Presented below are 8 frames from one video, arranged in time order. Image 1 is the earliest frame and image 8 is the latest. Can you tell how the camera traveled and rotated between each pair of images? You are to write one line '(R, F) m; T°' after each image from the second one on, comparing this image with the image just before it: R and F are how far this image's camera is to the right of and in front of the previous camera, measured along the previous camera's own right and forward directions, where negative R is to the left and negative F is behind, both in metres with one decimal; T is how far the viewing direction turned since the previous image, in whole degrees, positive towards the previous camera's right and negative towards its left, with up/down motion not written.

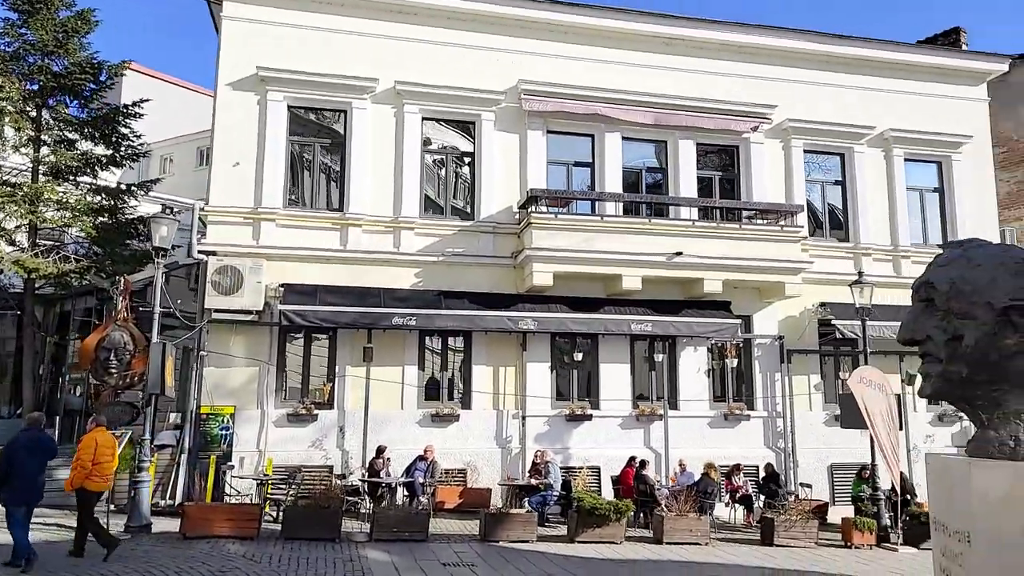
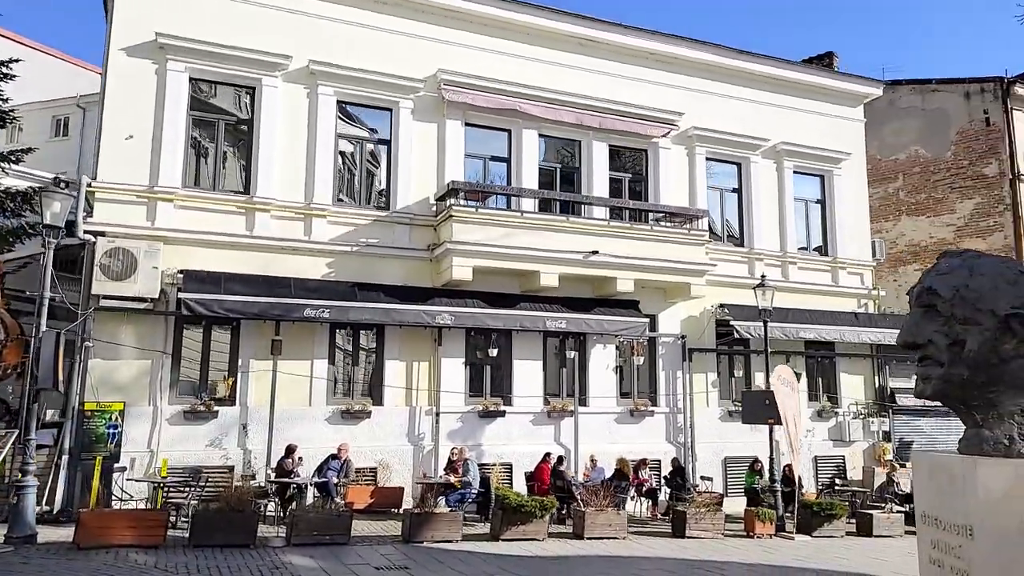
(-0.8, +0.3) m; +10°
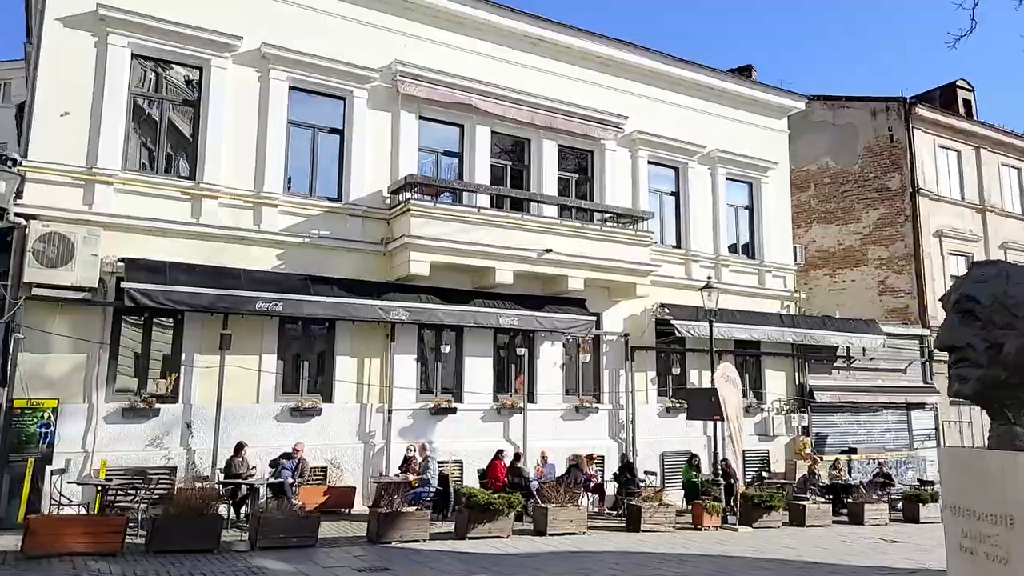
(-1.0, +0.1) m; +7°
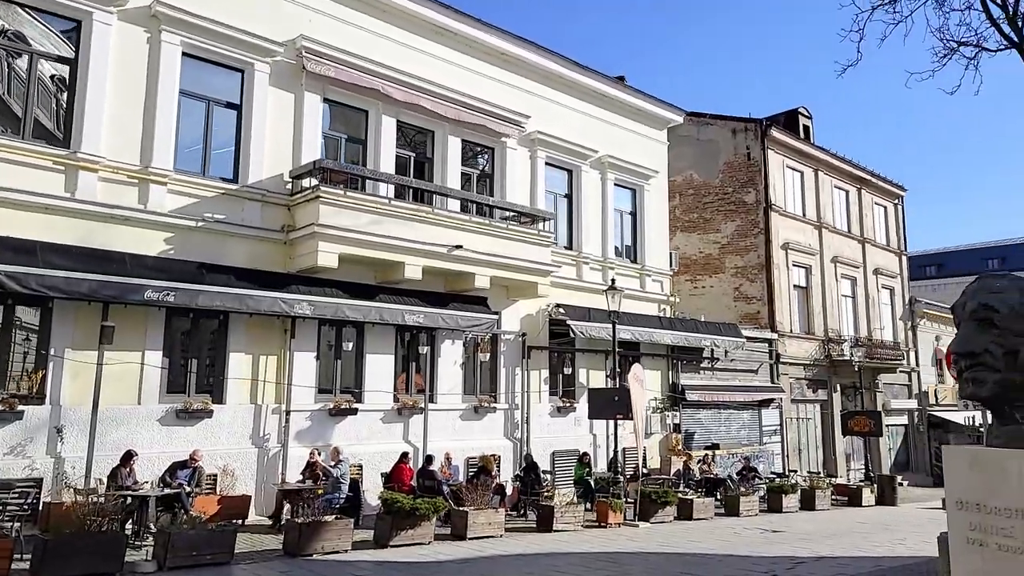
(-1.3, +0.5) m; +12°
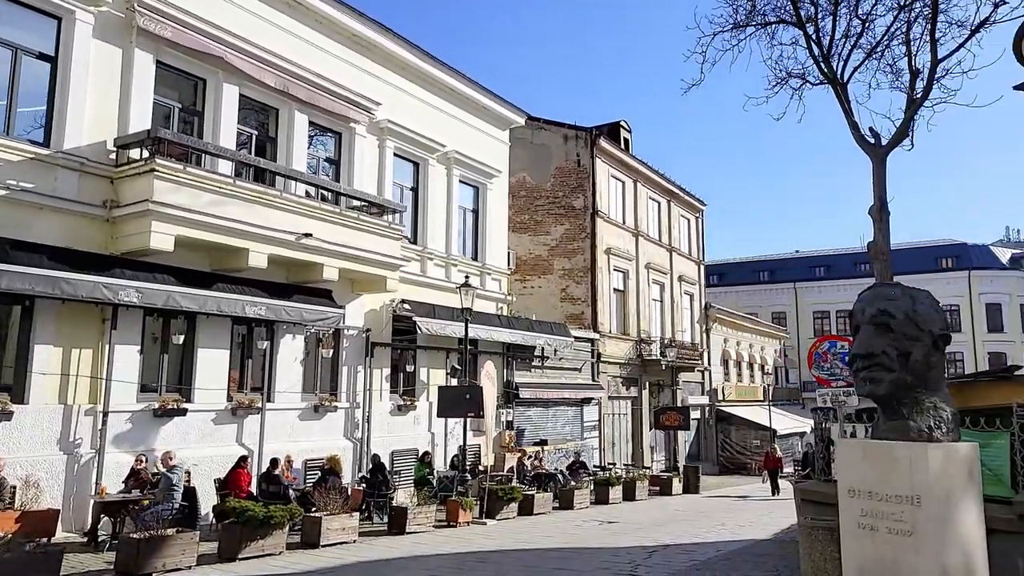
(-0.9, +0.4) m; +15°
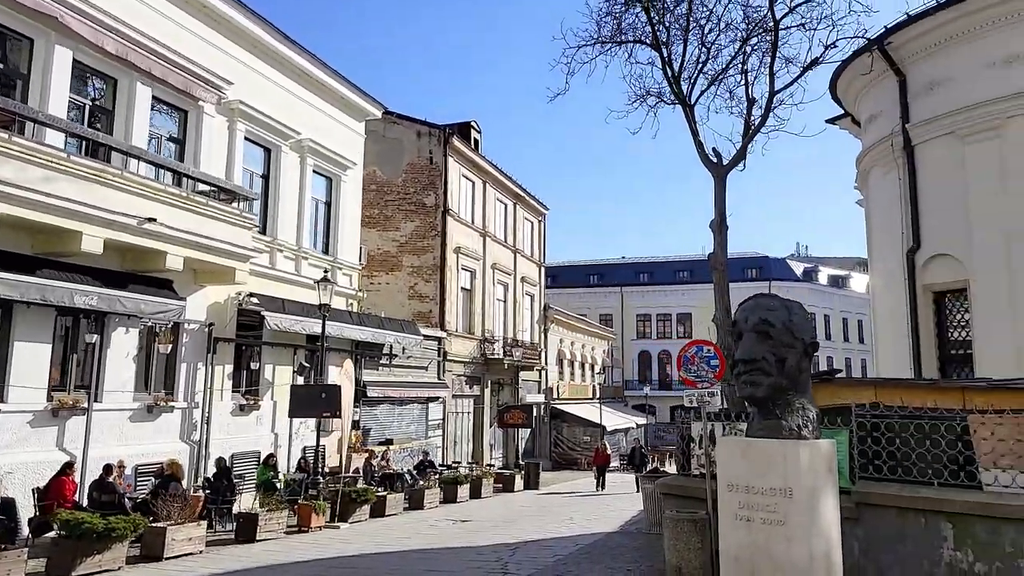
(-0.6, +0.1) m; +13°
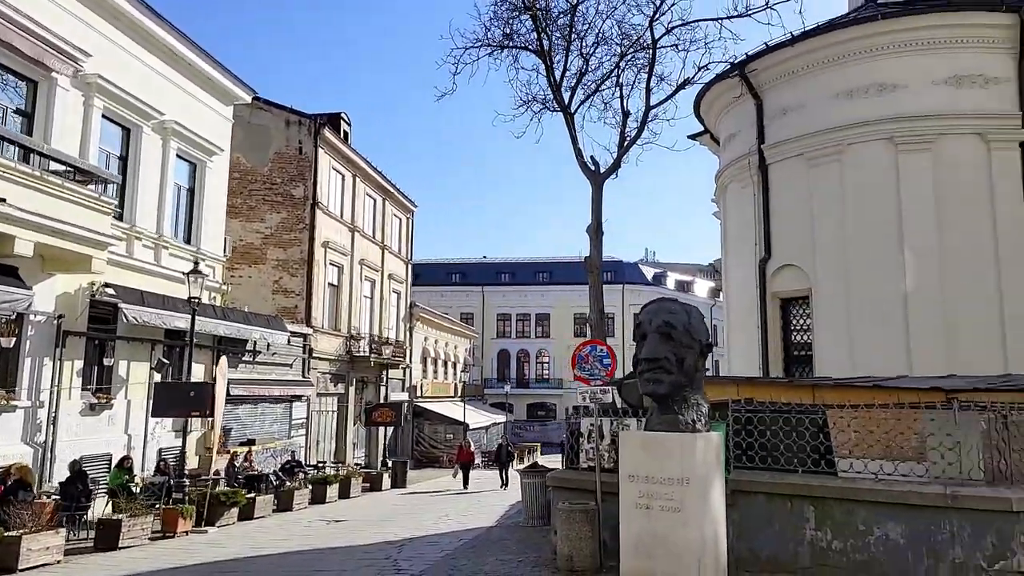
(-0.5, -0.1) m; +11°
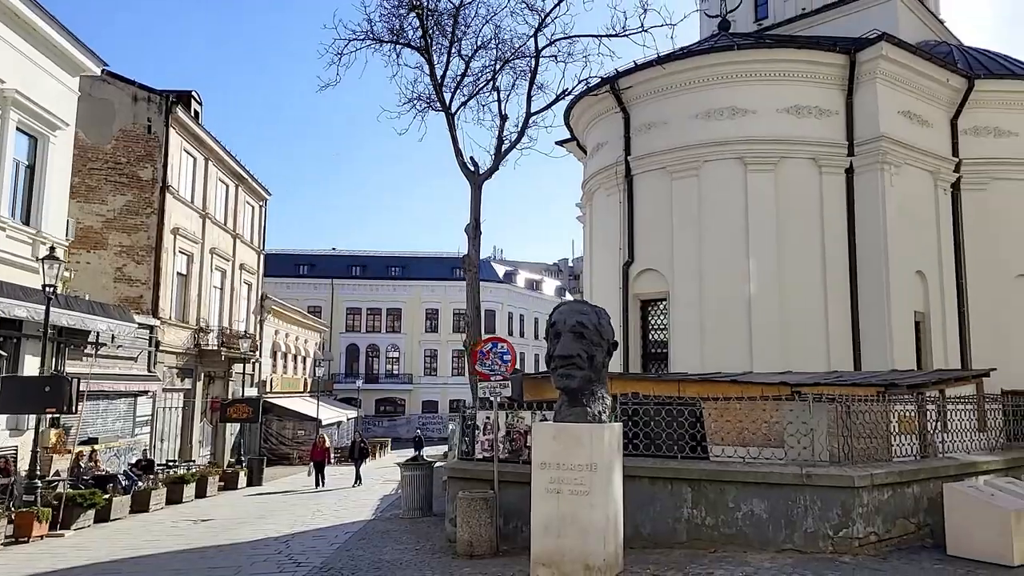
(-0.7, -0.3) m; +12°
